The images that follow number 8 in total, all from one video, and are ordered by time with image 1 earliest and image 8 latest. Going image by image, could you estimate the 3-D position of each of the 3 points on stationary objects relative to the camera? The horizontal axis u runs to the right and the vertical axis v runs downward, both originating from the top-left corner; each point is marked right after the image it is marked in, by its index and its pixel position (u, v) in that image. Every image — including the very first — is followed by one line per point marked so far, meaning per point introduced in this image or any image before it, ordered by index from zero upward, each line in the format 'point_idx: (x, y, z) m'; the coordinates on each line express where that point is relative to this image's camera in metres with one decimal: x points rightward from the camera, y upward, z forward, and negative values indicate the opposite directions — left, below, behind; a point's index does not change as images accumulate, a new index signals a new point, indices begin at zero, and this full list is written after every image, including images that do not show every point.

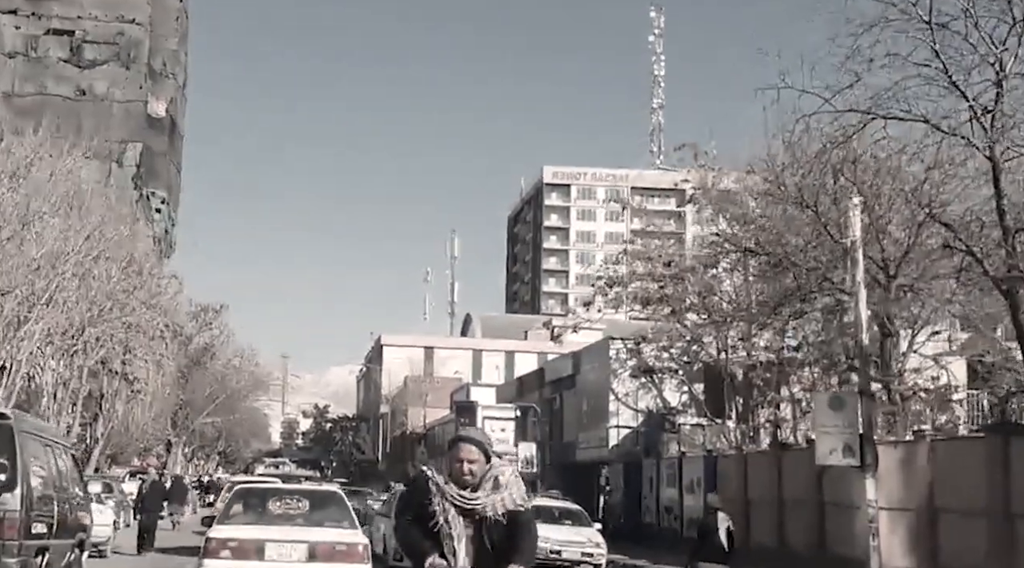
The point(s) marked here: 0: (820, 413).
0: (+4.6, -1.9, +18.7) m
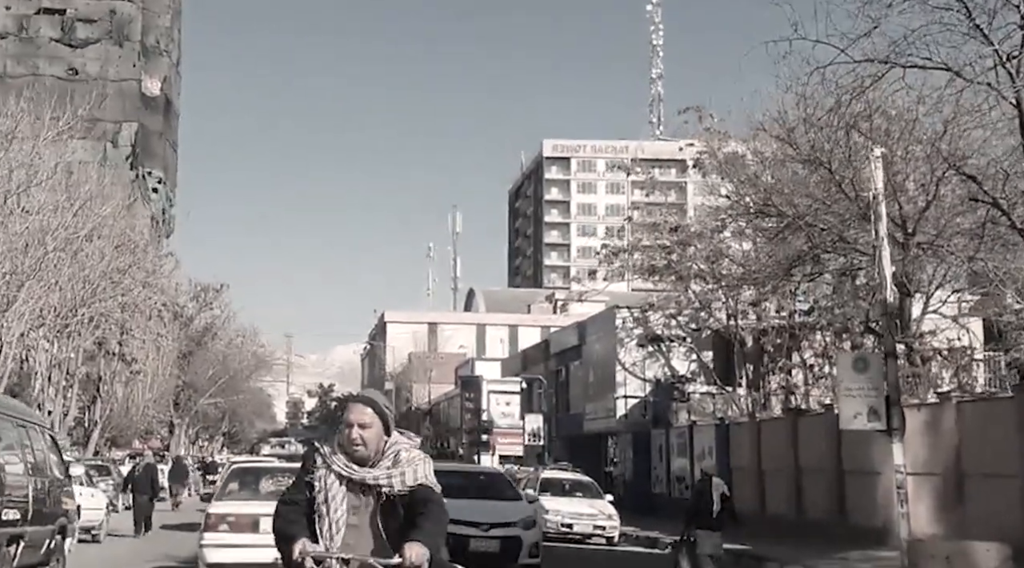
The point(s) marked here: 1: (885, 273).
0: (+4.7, -1.3, +17.8) m
1: (+5.8, +0.2, +19.8) m
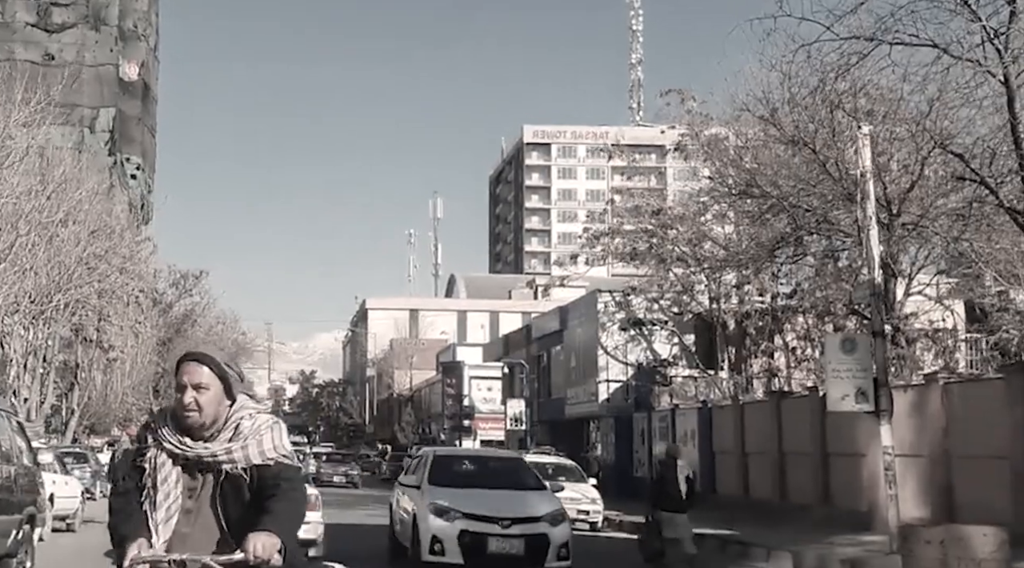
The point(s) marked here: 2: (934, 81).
0: (+4.4, -1.0, +17.6) m
1: (+5.6, +0.5, +19.6) m
2: (+6.4, +3.1, +19.4) m
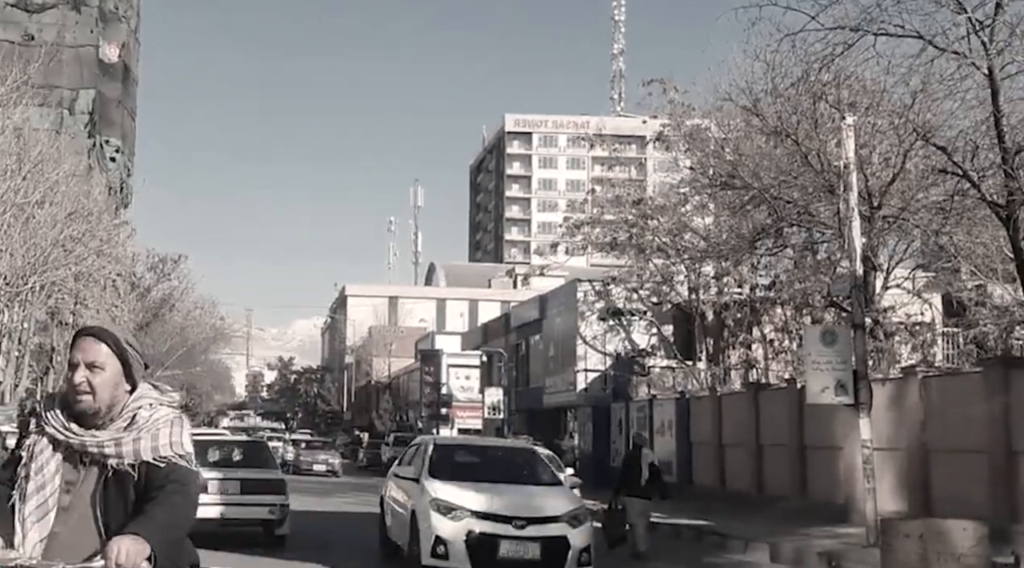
0: (+4.1, -0.9, +17.5) m
1: (+5.3, +0.6, +19.5) m
2: (+6.2, +3.2, +19.3) m
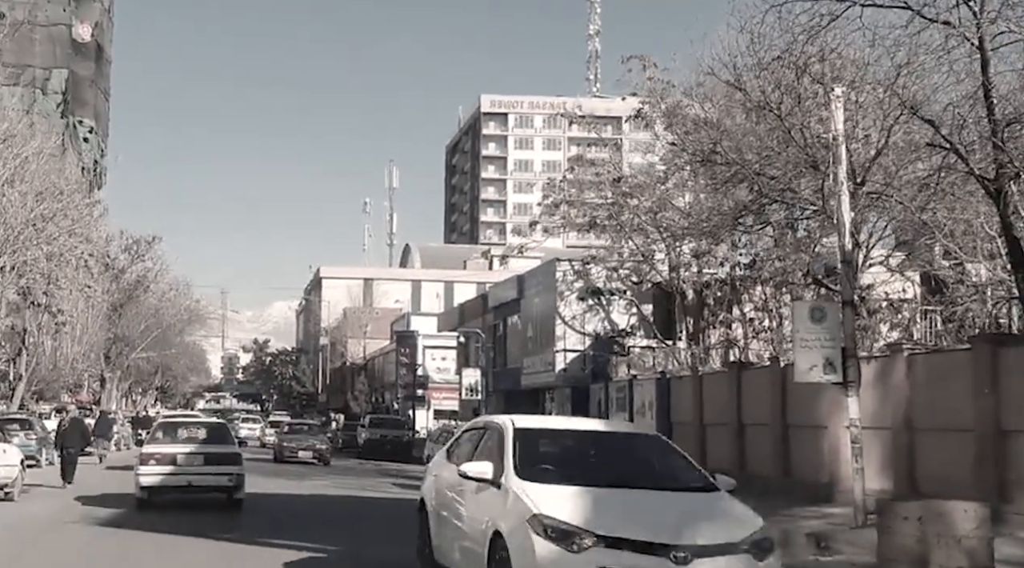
0: (+3.9, -0.5, +17.1) m
1: (+5.0, +1.0, +19.1) m
2: (+5.9, +3.6, +18.9) m
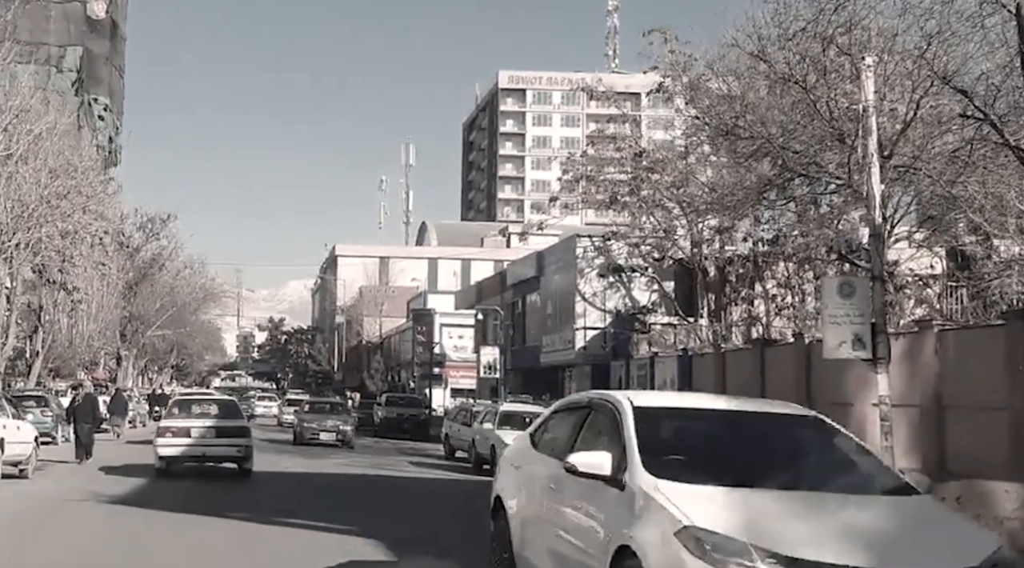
0: (+4.2, -0.2, +16.7) m
1: (+5.3, +1.4, +18.7) m
2: (+6.2, +3.9, +18.4) m
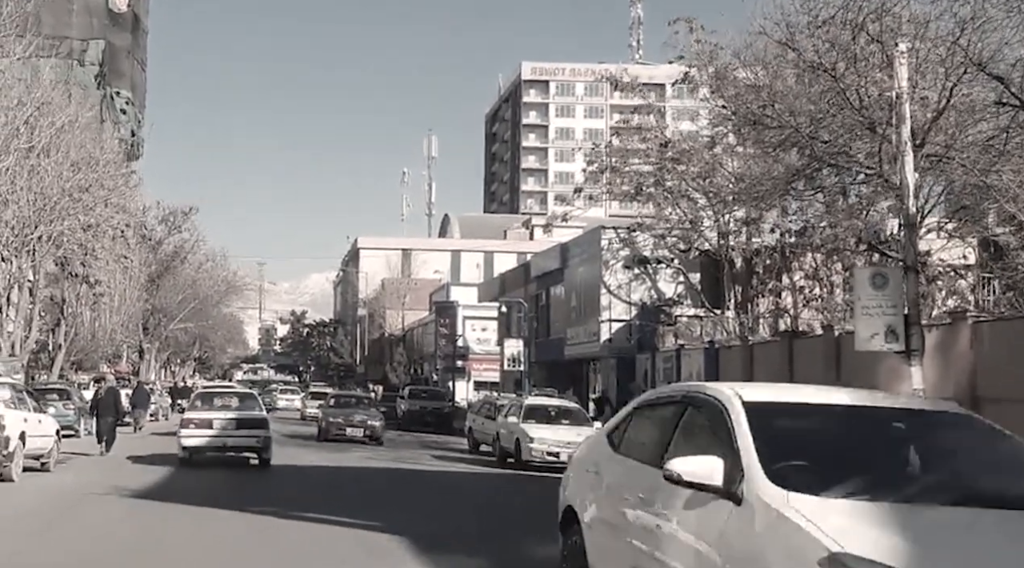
0: (+4.5, -0.1, +16.3) m
1: (+5.6, +1.5, +18.3) m
2: (+6.6, +4.1, +18.0) m
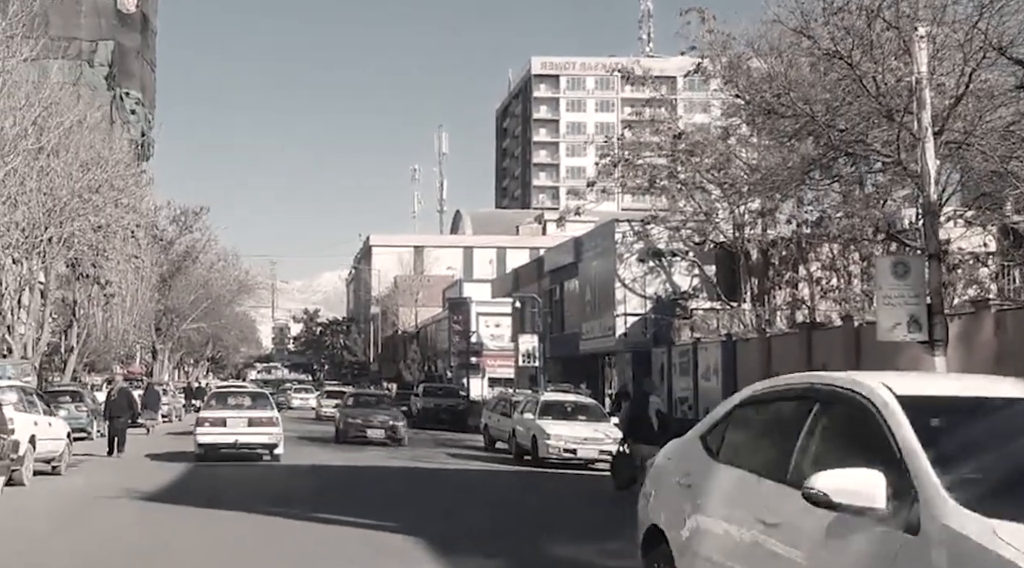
0: (+4.7, 0.0, +16.0) m
1: (+5.8, +1.6, +17.9) m
2: (+6.7, +4.2, +17.6) m
